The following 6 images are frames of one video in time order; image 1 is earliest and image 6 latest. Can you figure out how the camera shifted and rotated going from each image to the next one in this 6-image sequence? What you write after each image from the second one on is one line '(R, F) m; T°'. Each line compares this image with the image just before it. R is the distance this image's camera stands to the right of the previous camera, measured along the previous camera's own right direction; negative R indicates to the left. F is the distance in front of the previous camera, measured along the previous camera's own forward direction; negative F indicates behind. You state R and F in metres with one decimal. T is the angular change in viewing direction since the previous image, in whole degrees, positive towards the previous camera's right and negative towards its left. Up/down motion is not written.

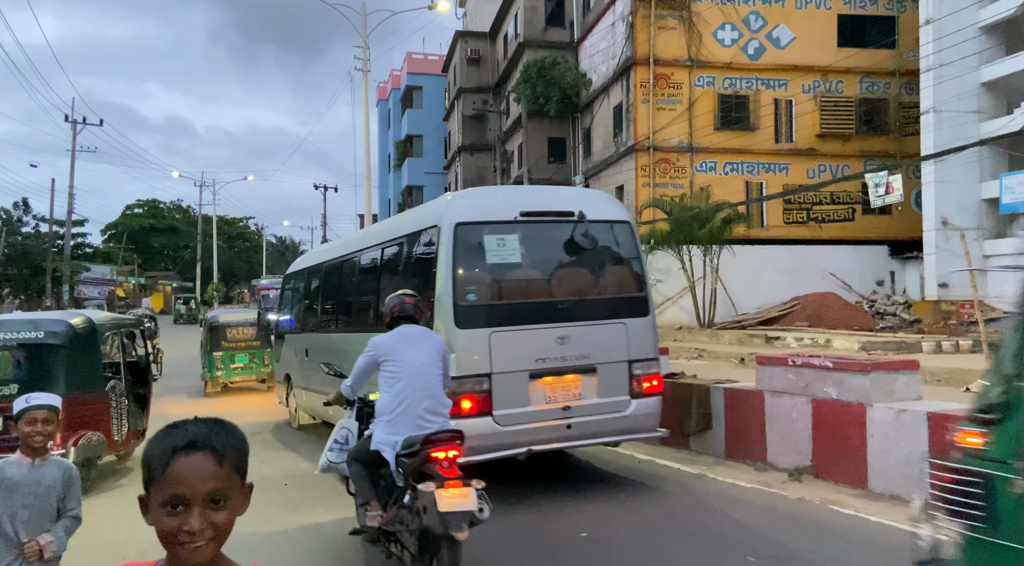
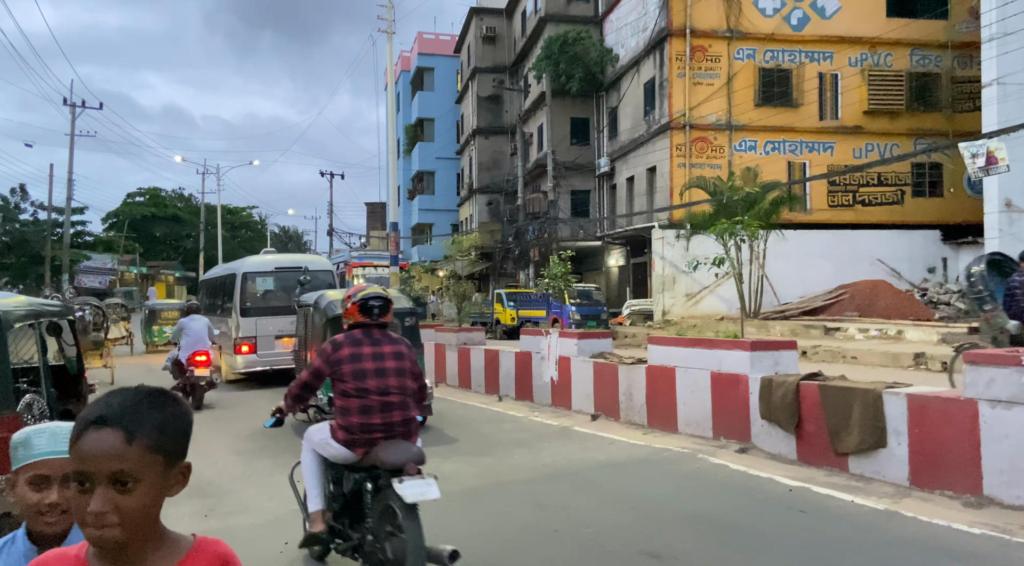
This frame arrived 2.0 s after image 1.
(-0.8, +1.6) m; 0°
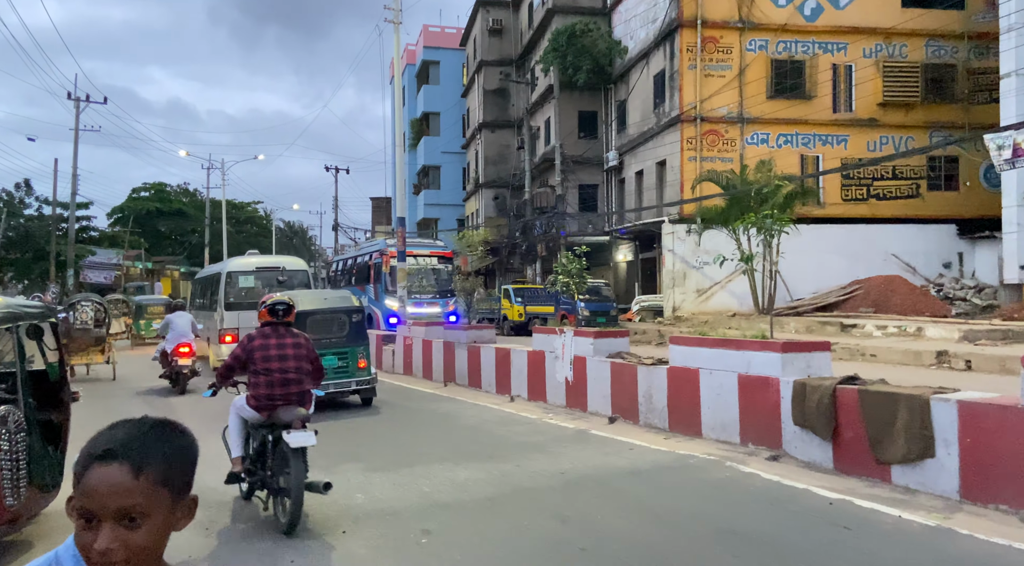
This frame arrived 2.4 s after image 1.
(-0.1, +0.3) m; 0°
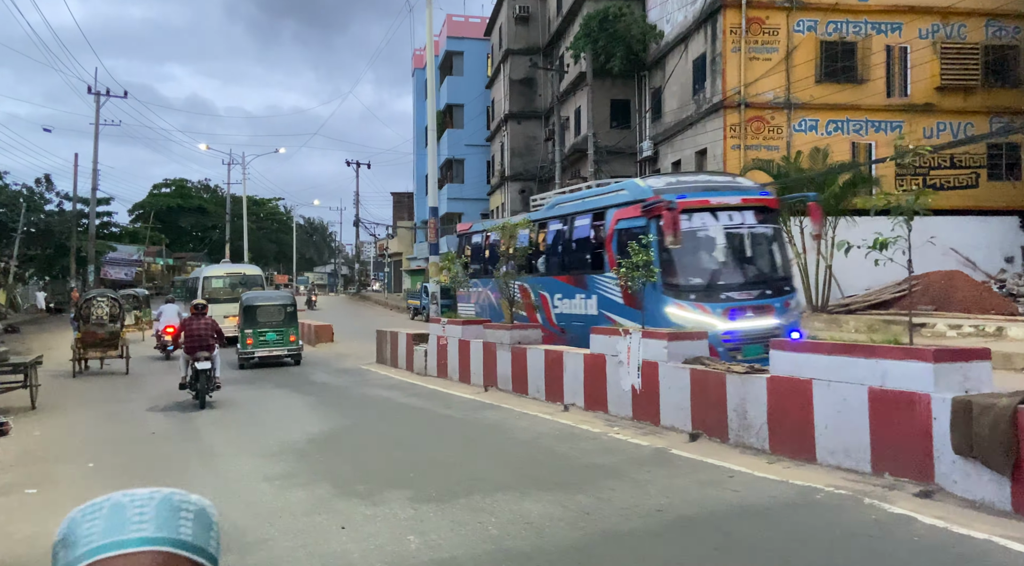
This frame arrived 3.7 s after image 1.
(-0.4, +1.1) m; -1°
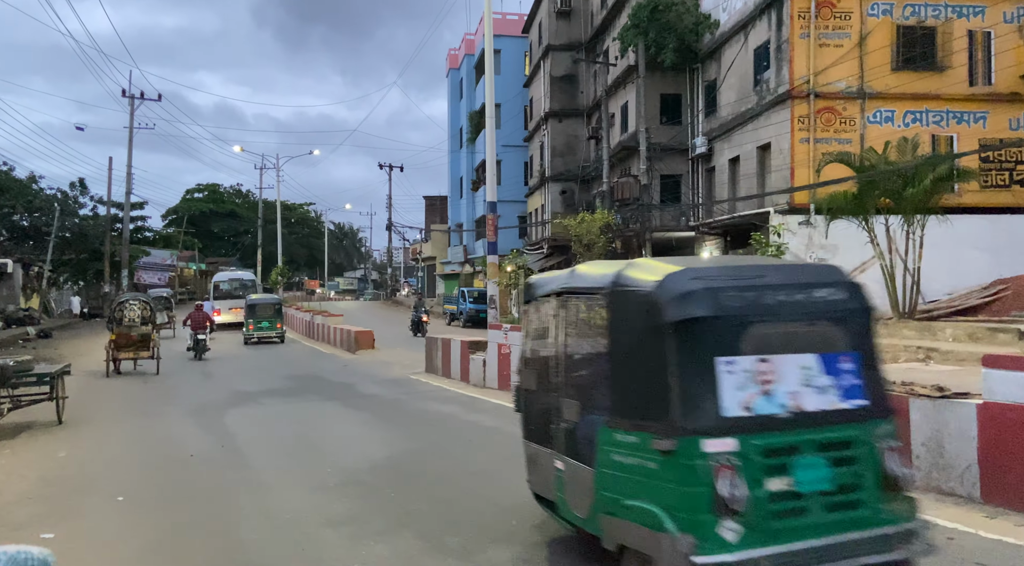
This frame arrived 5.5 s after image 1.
(-0.7, +1.3) m; -2°
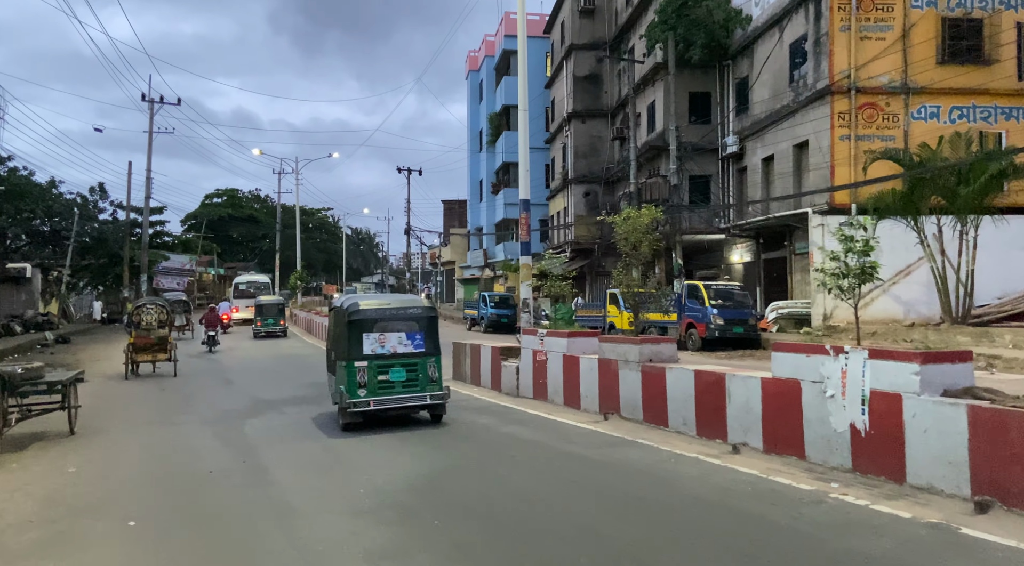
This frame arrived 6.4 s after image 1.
(-0.3, +0.7) m; -1°
